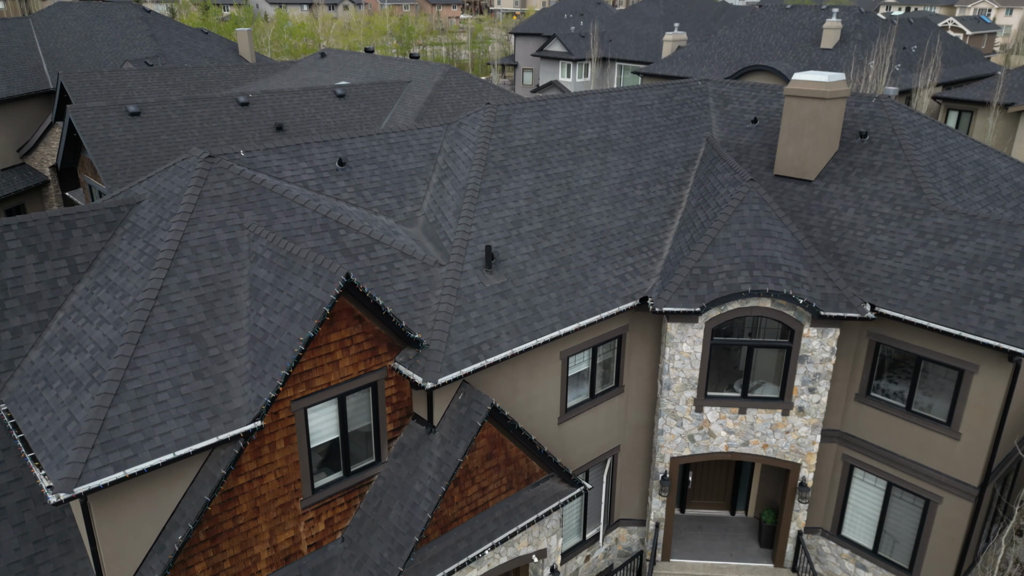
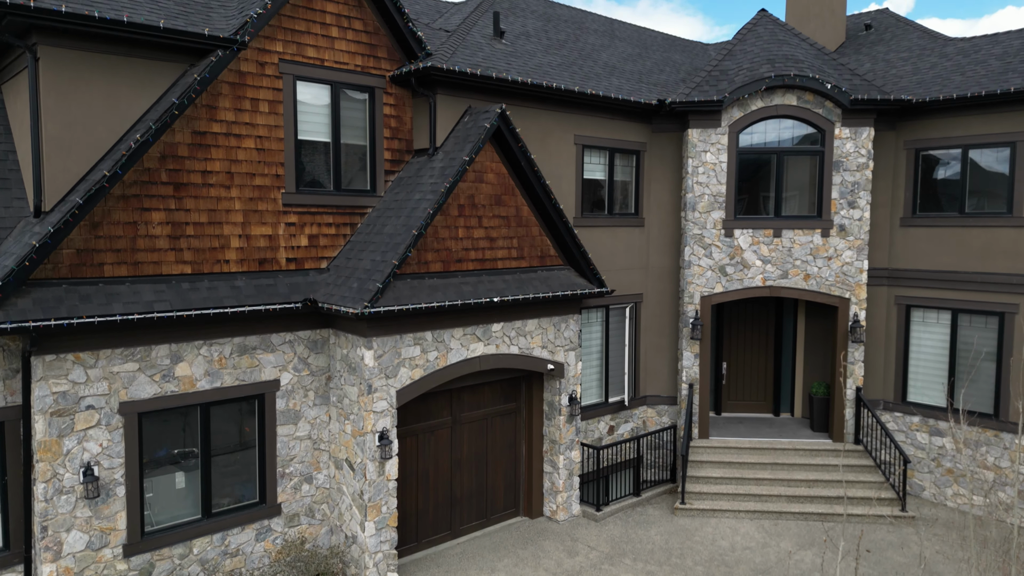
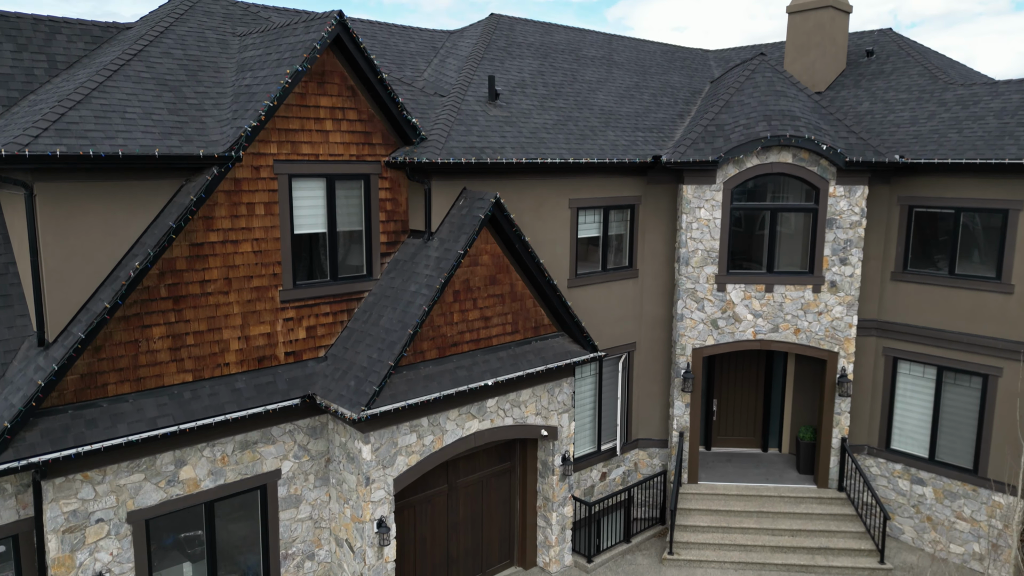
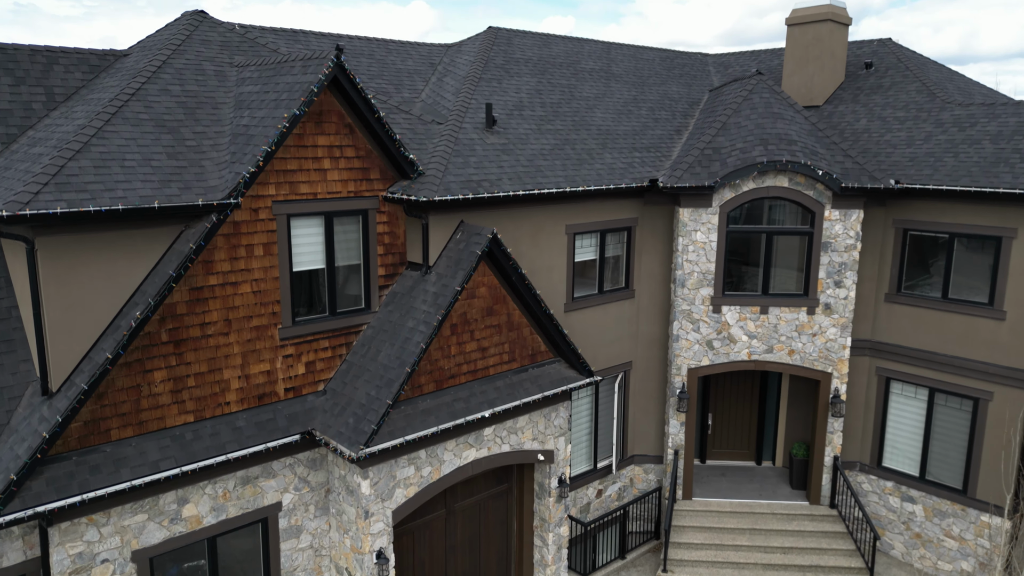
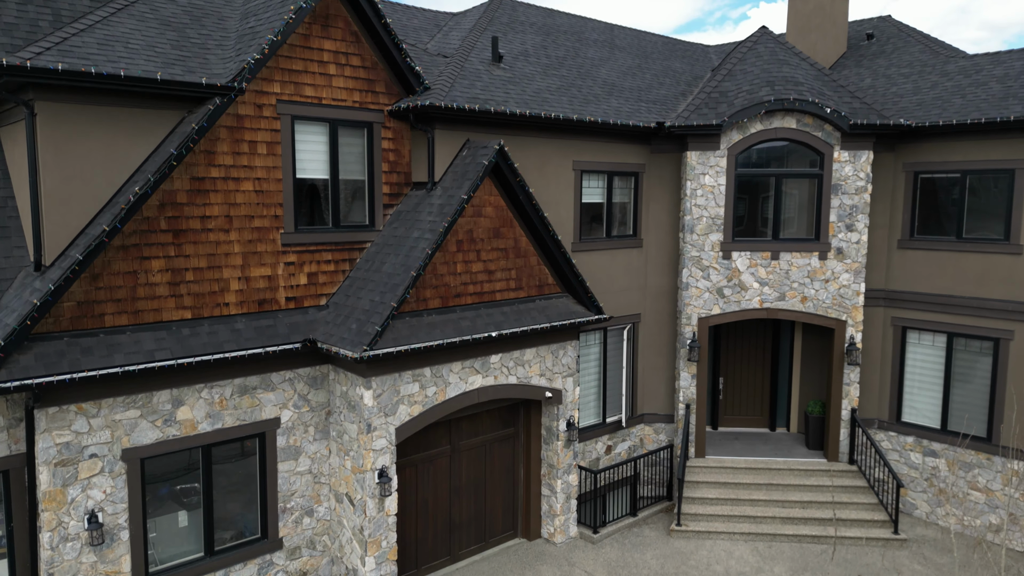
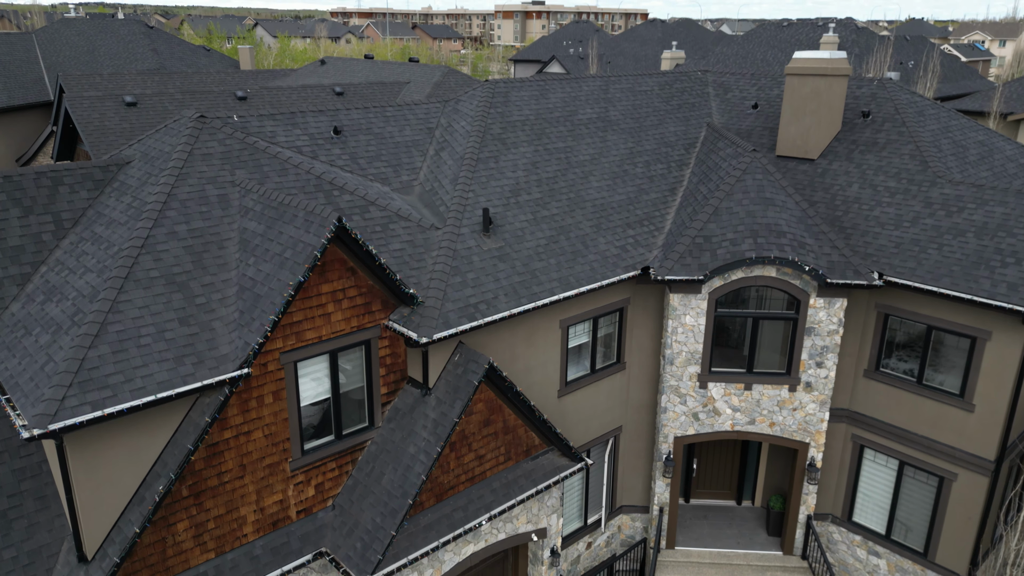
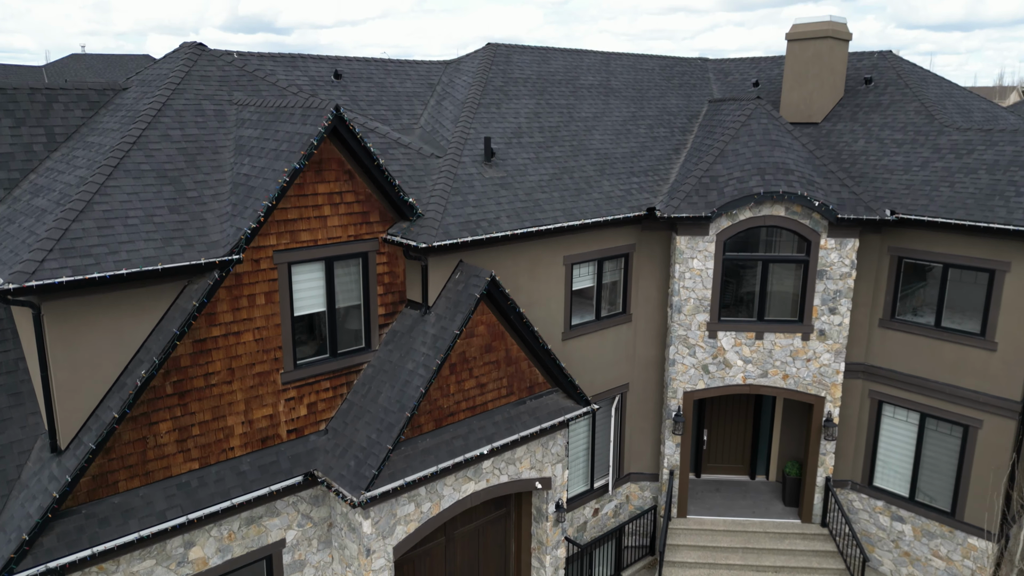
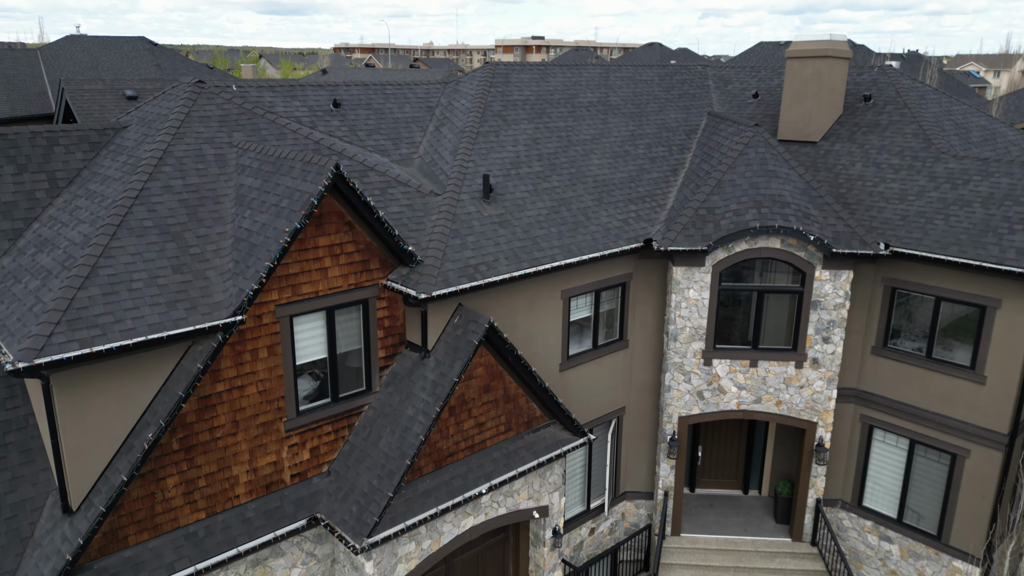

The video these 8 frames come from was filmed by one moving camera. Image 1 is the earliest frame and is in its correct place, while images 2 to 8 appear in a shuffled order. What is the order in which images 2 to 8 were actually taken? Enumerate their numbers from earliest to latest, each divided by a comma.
6, 8, 7, 4, 3, 5, 2
